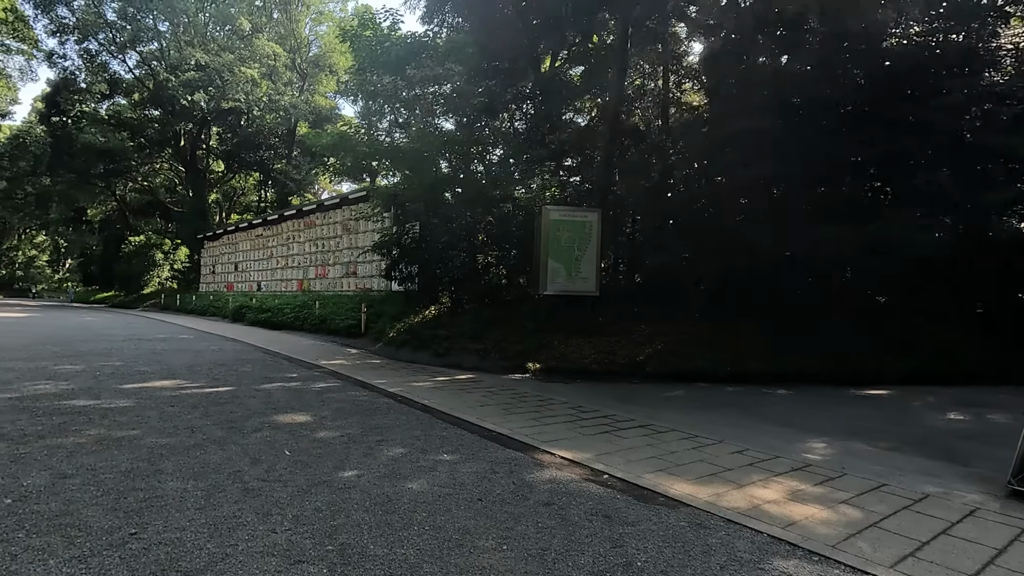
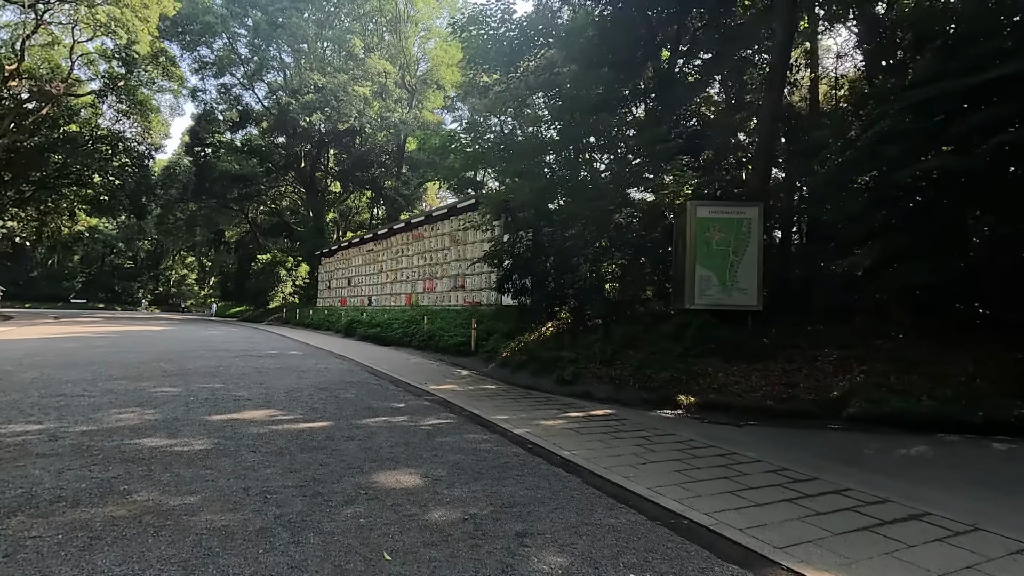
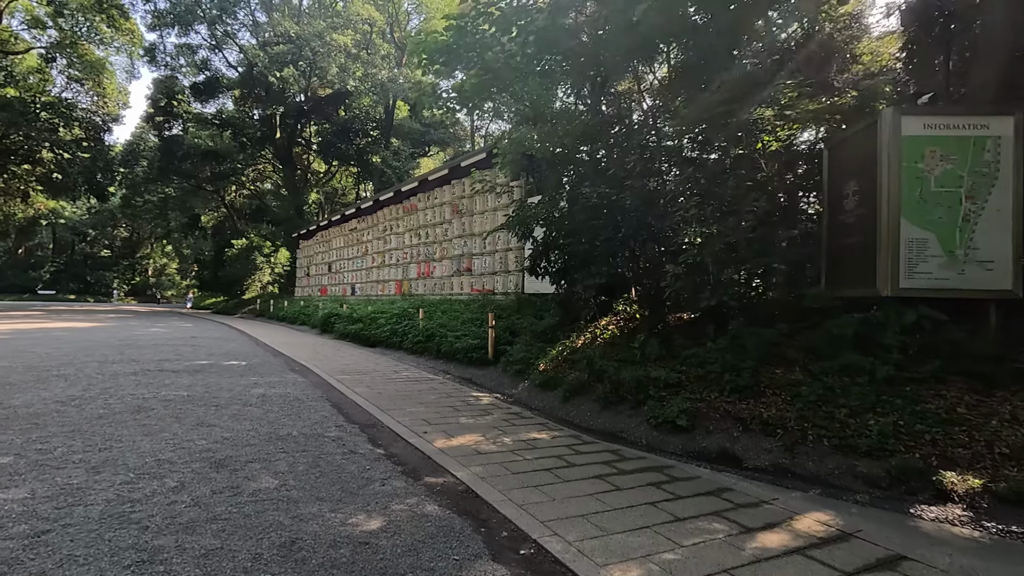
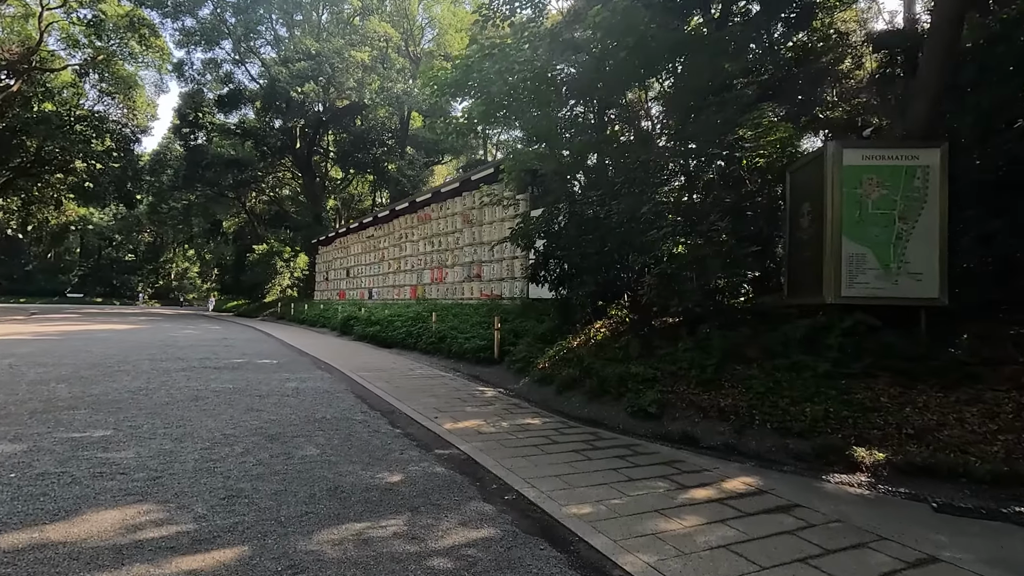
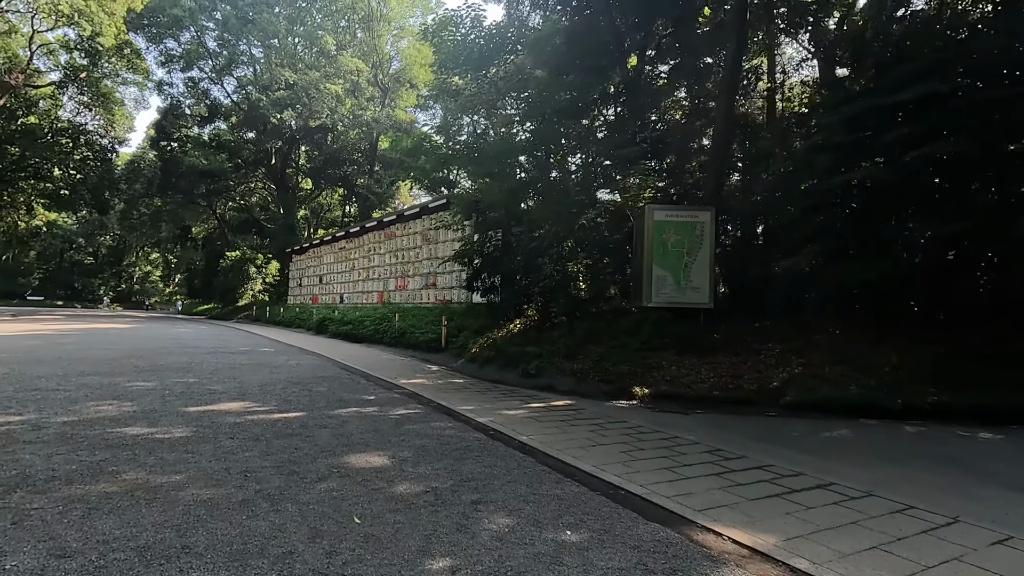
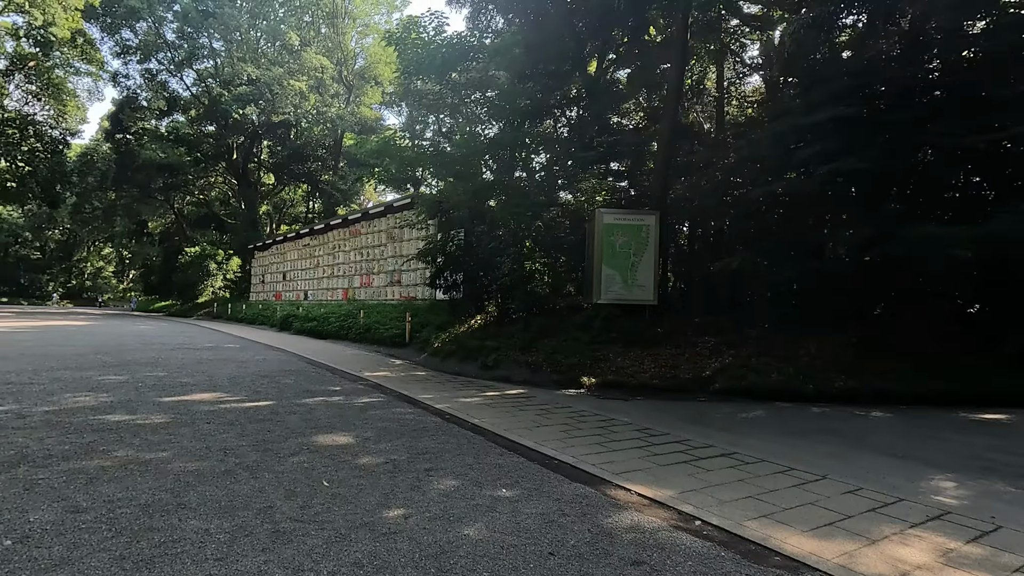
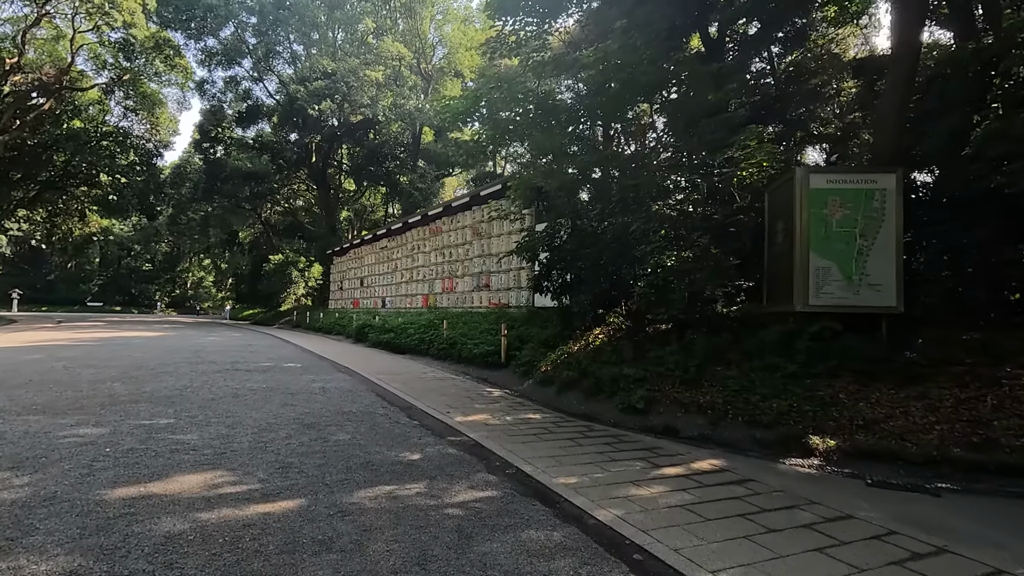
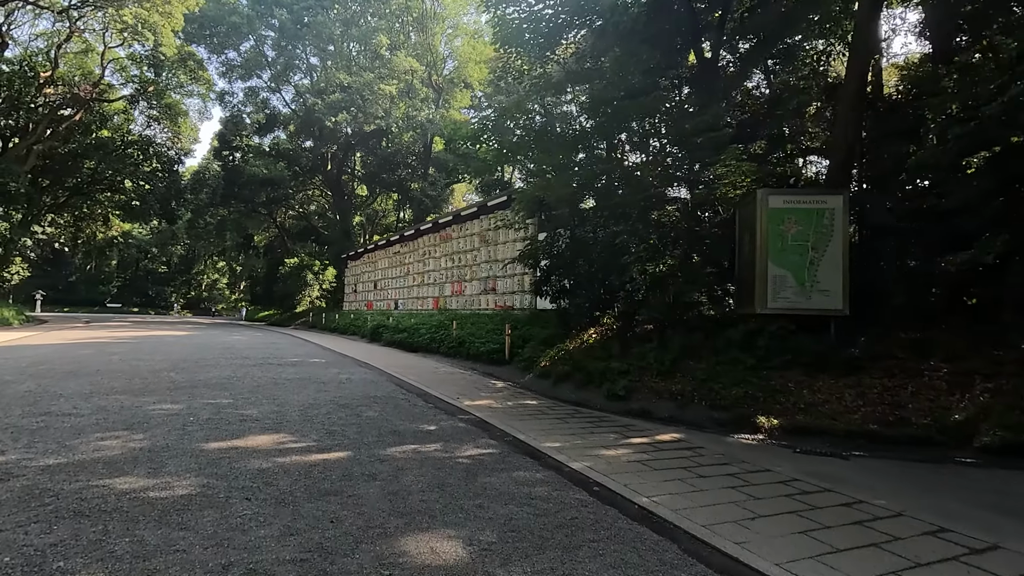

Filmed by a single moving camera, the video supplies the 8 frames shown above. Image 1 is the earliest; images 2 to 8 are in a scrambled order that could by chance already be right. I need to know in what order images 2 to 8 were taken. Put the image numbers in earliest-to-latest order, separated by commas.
6, 5, 2, 8, 7, 4, 3
